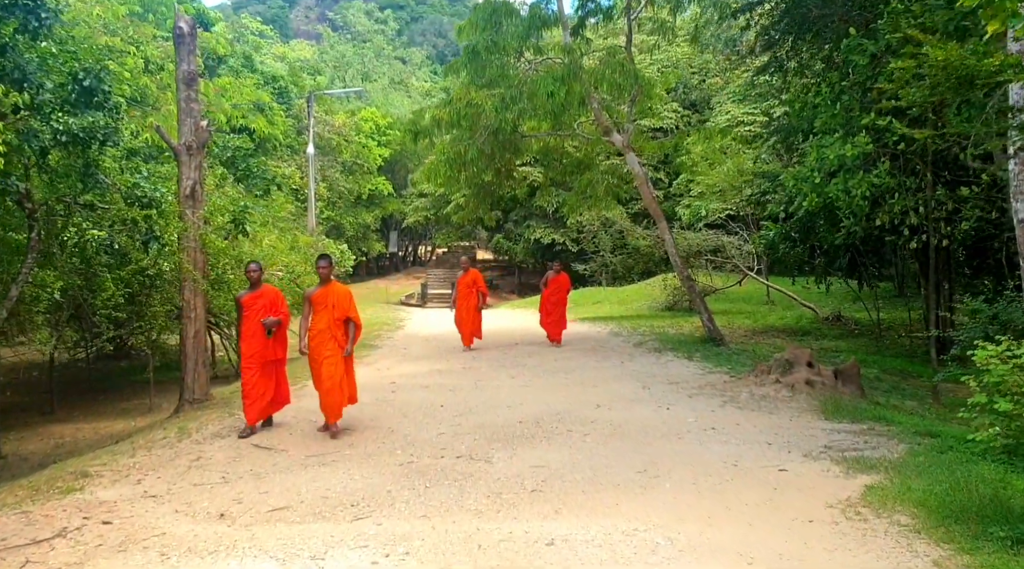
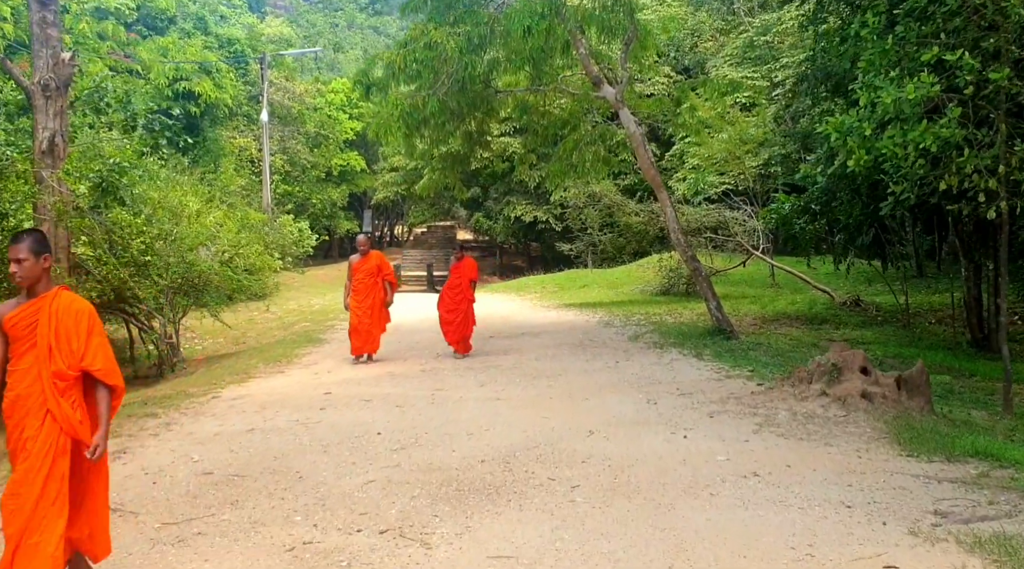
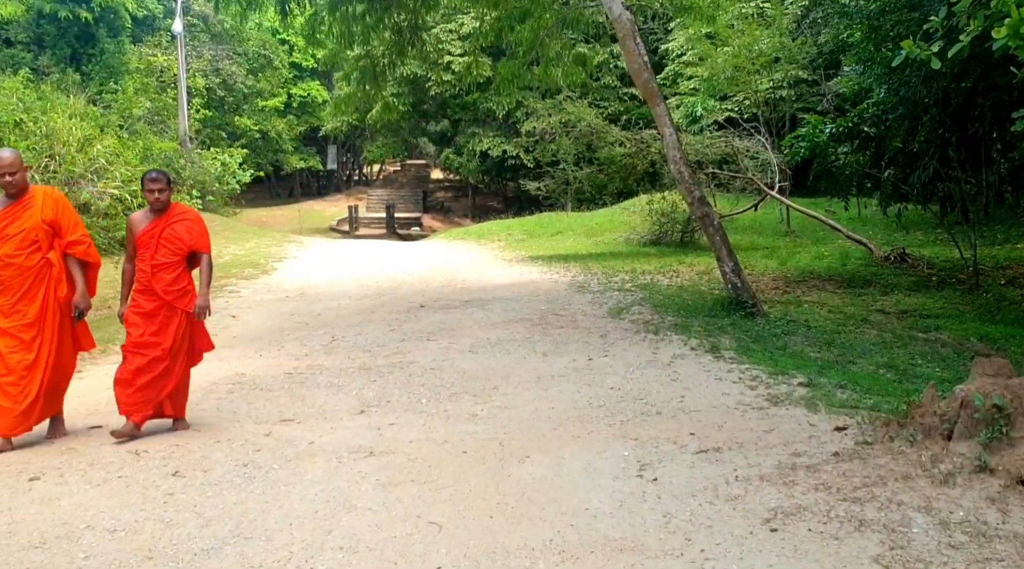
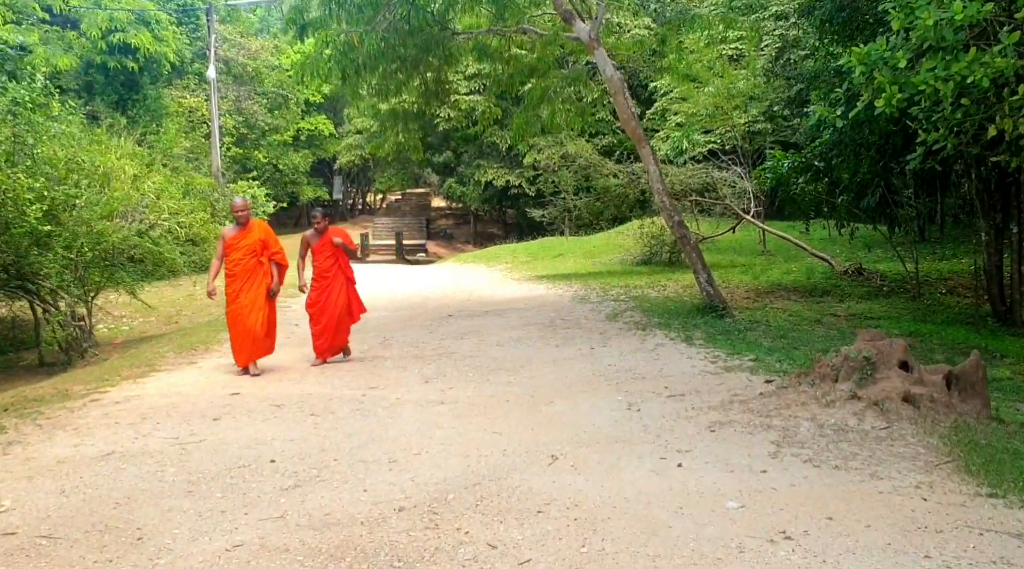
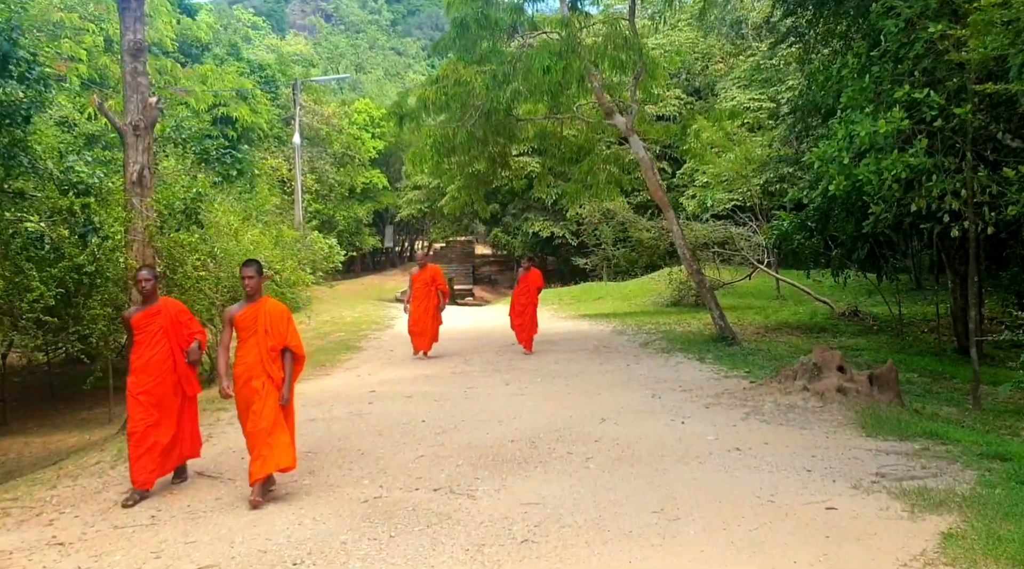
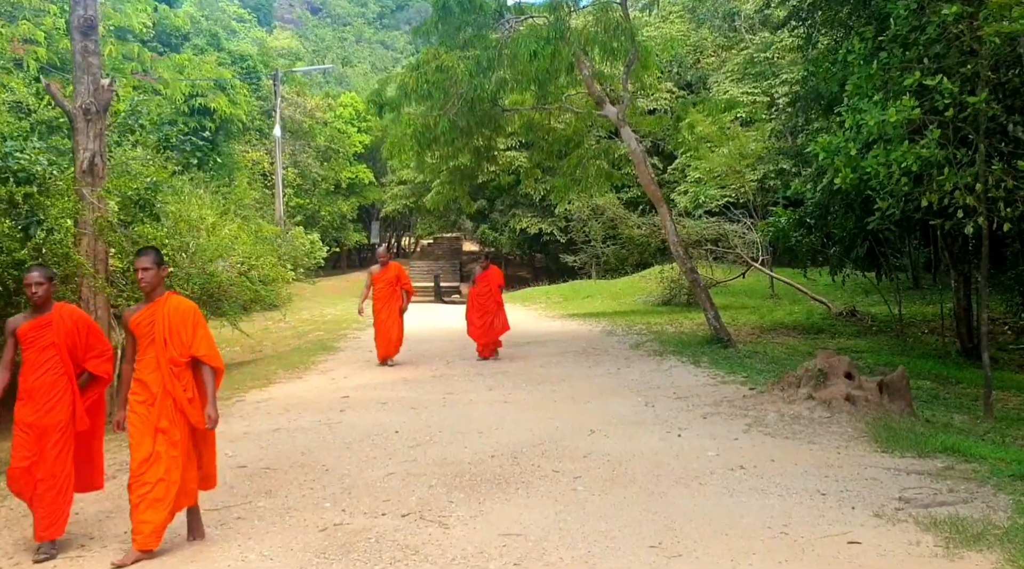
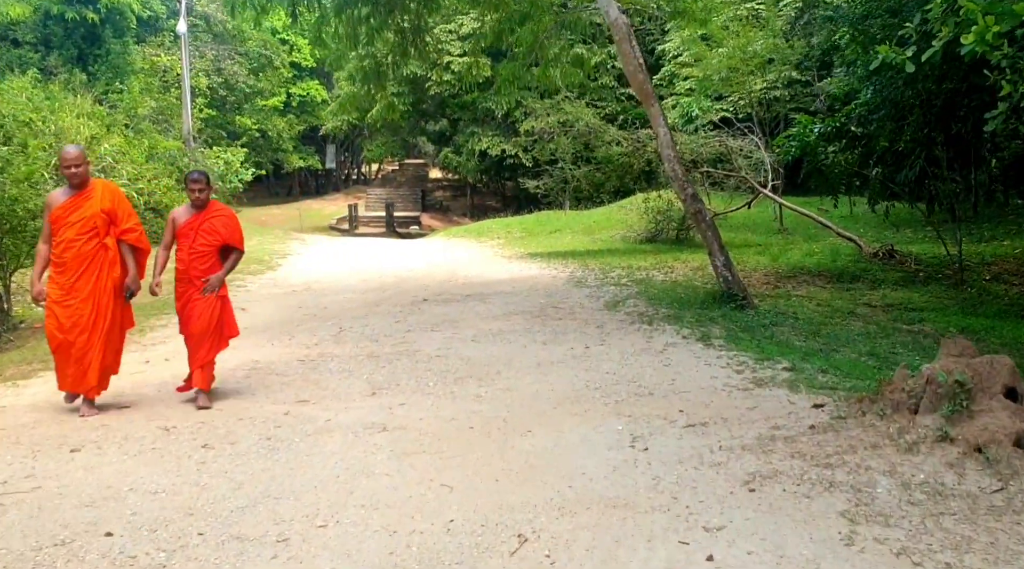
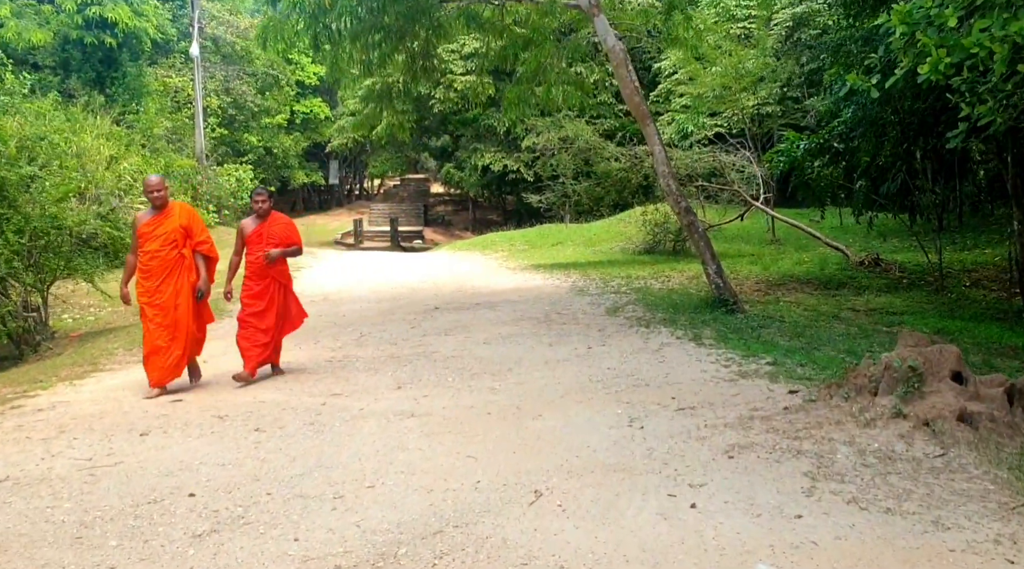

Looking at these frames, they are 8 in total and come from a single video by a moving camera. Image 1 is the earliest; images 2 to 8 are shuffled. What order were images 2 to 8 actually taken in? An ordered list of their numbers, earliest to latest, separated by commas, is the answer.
5, 6, 2, 4, 8, 7, 3
